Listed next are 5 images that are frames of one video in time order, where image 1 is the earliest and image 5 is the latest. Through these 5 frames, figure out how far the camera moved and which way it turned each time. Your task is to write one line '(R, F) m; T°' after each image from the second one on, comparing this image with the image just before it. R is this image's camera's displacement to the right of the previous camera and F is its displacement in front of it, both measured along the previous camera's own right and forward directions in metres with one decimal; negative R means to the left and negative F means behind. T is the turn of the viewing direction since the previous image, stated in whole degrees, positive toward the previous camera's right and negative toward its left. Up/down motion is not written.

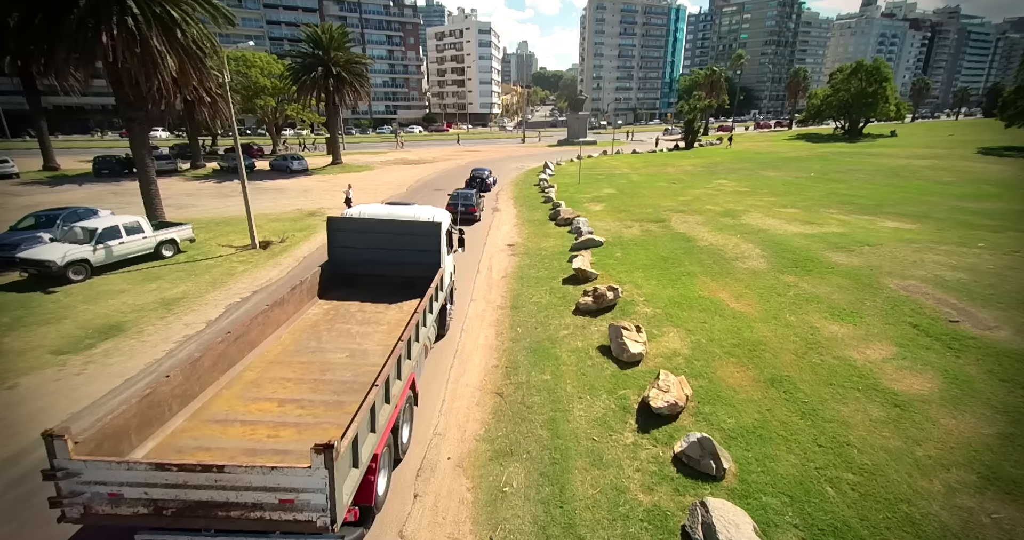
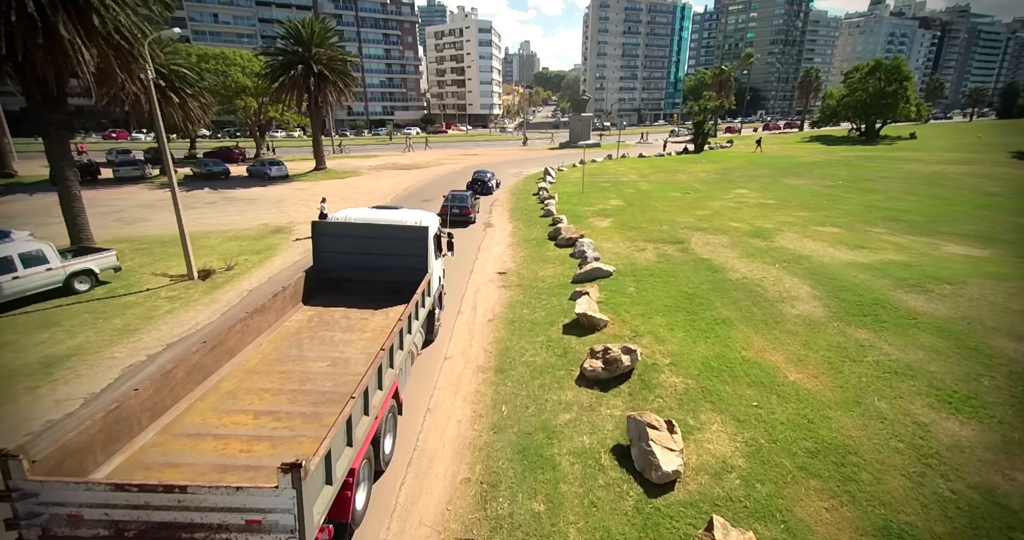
(+0.3, +3.2) m; 0°
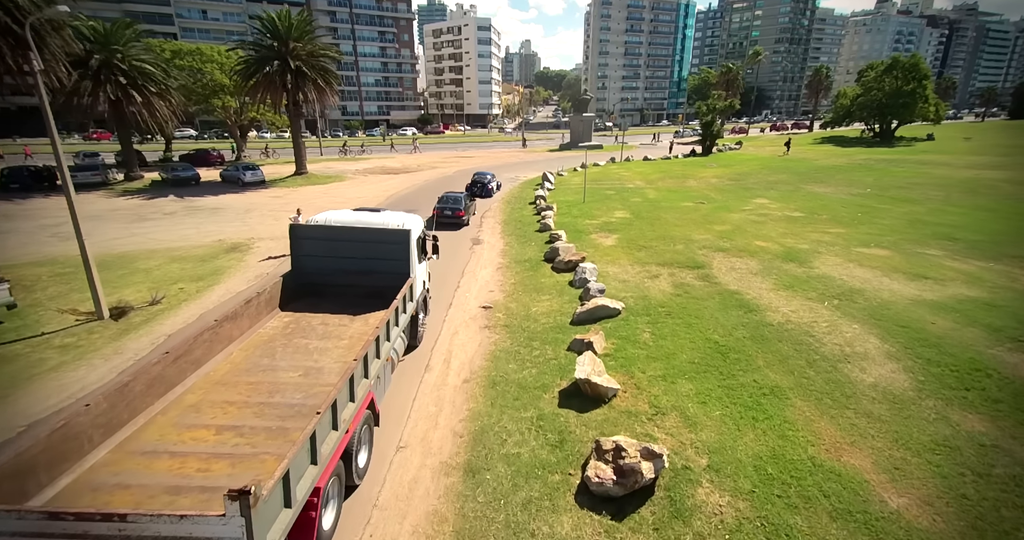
(+0.4, +3.0) m; 0°
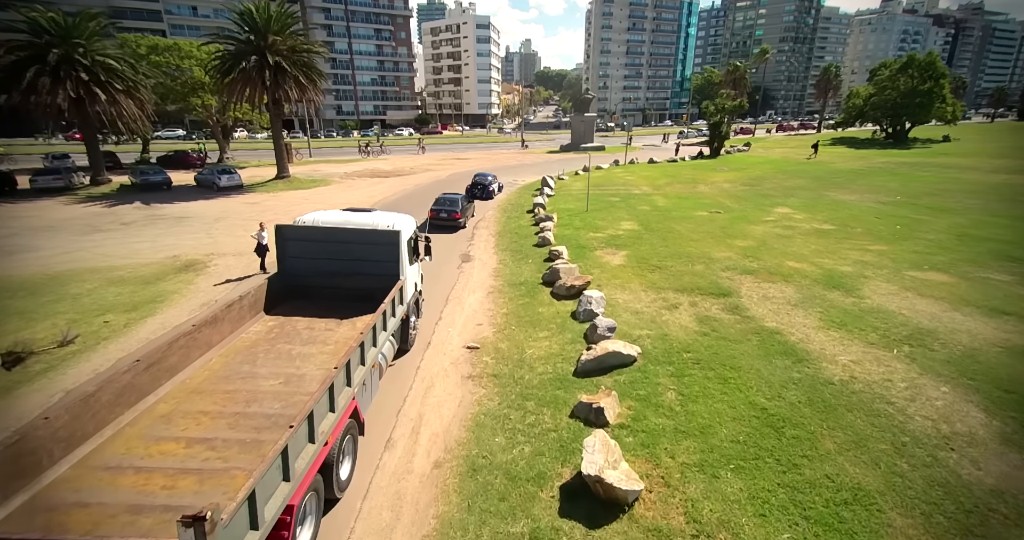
(+0.2, +2.5) m; 0°
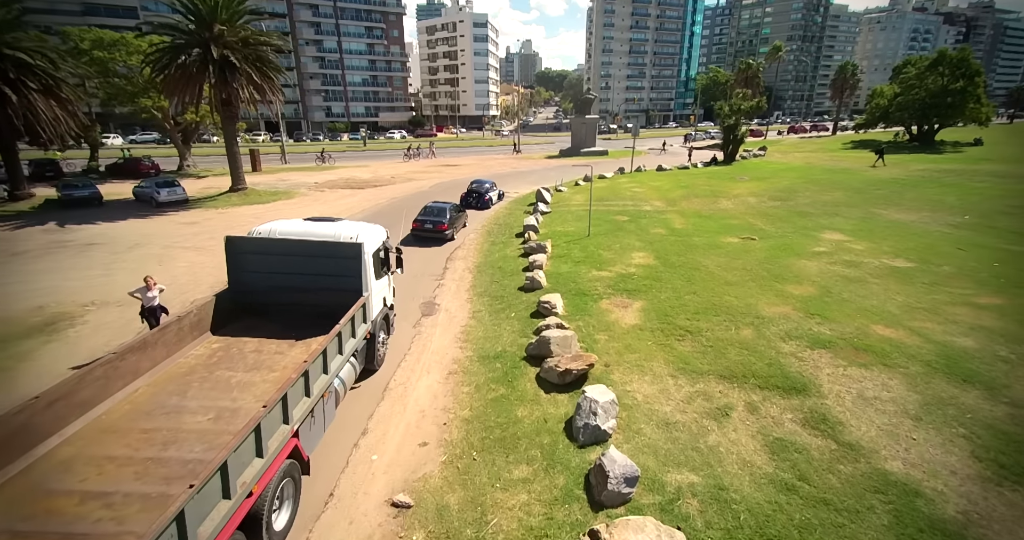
(+0.6, +4.6) m; 0°
